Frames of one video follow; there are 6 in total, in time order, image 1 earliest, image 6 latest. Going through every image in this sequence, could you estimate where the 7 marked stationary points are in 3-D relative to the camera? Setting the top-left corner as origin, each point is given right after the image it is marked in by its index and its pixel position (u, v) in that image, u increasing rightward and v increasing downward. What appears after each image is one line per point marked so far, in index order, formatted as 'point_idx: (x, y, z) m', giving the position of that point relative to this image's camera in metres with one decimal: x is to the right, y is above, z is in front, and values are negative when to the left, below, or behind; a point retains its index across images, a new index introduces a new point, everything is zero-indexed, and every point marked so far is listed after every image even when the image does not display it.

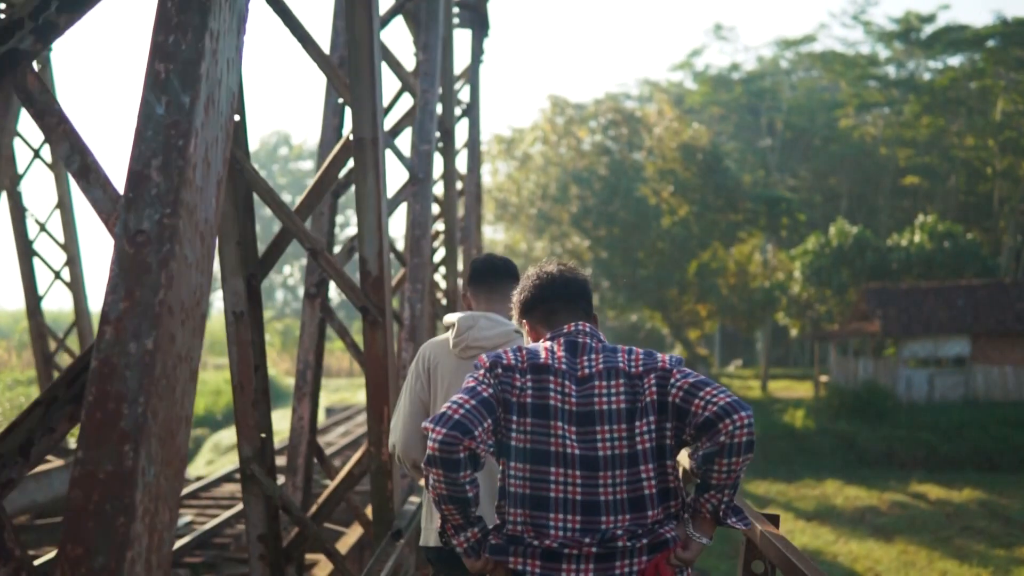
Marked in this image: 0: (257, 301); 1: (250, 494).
0: (-0.8, 0.0, +4.2) m
1: (-0.9, -0.7, +4.3) m
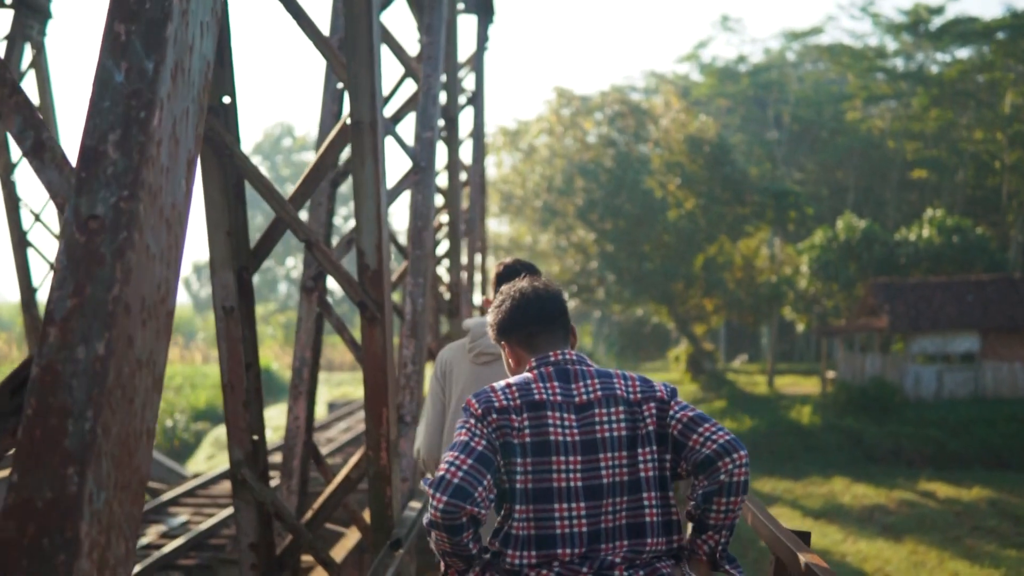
0: (-0.8, 0.0, +3.9) m
1: (-0.8, -0.7, +4.1) m
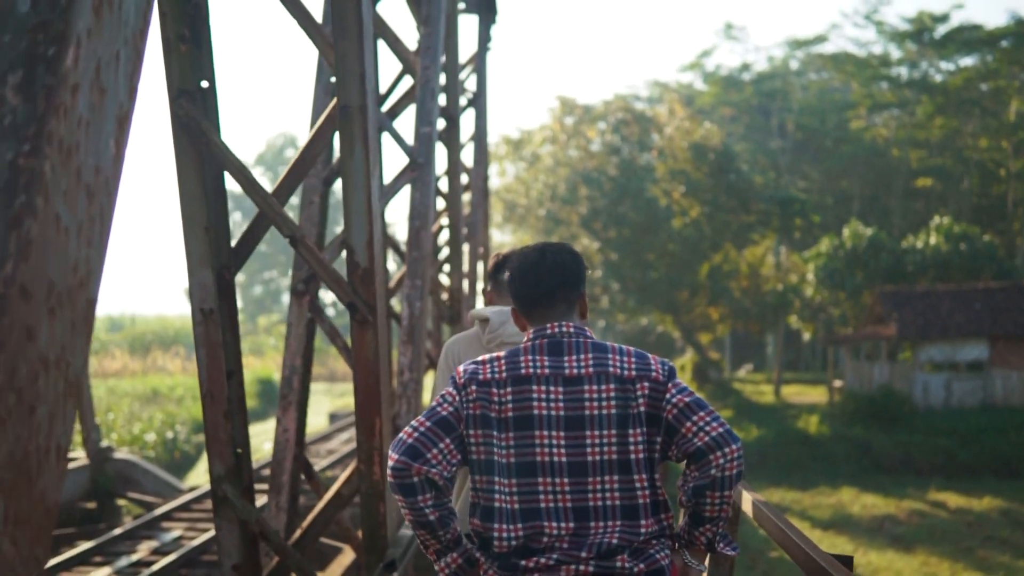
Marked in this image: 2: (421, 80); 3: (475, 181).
0: (-0.8, 0.0, +3.6) m
1: (-0.8, -0.7, +3.8) m
2: (-0.4, +0.9, +5.5) m
3: (-0.3, +0.8, +9.7) m
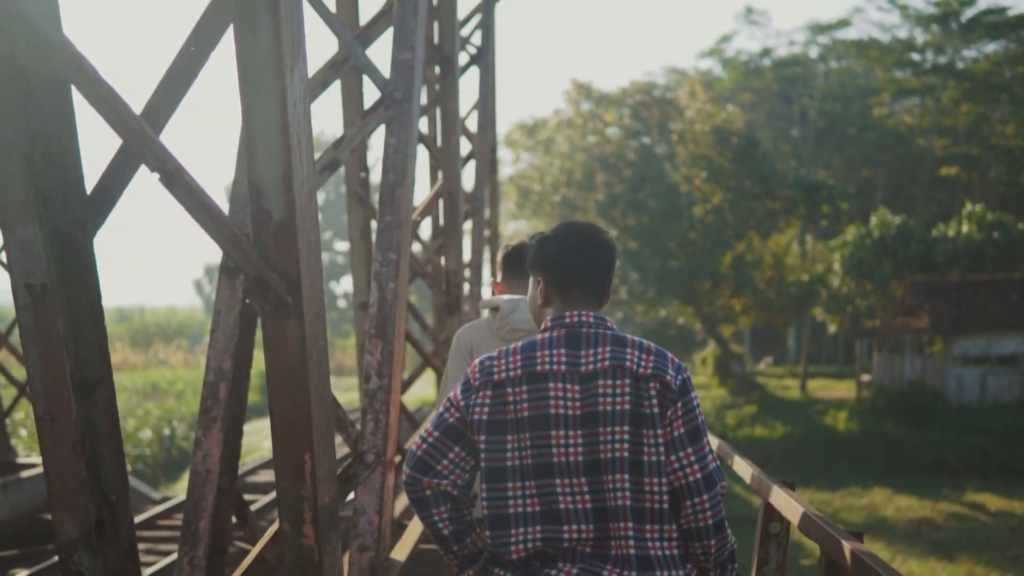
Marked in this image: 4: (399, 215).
0: (-0.8, 0.0, +2.4) m
1: (-0.8, -0.6, +2.5) m
2: (-0.4, +0.9, +4.2) m
3: (-0.2, +0.9, +8.4) m
4: (-0.3, +0.2, +3.8) m
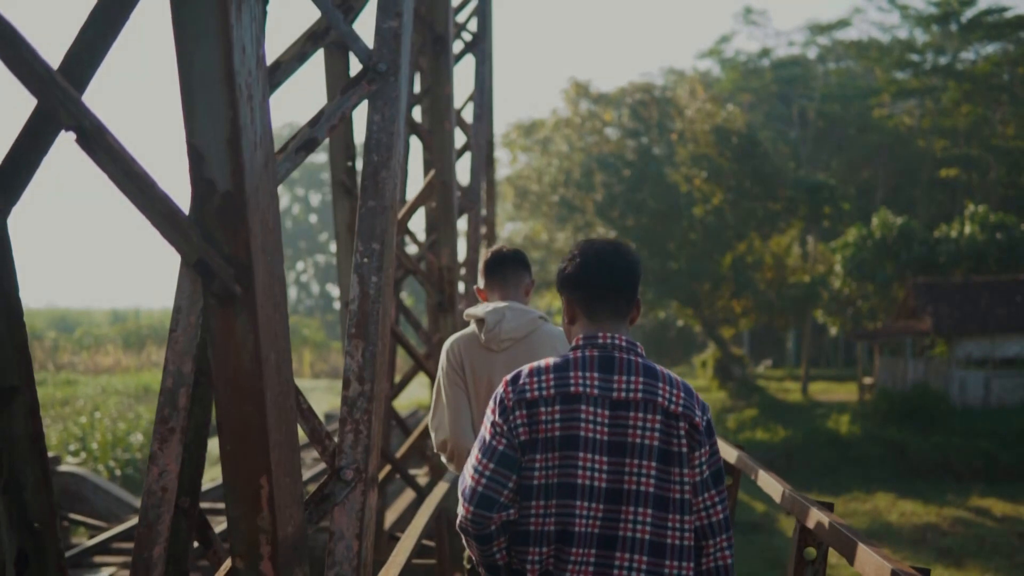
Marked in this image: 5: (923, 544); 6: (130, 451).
0: (-0.8, +0.1, +2.0) m
1: (-0.8, -0.6, +2.1) m
2: (-0.4, +0.9, +3.8) m
3: (-0.2, +0.9, +8.0) m
4: (-0.3, +0.2, +3.4) m
5: (+5.5, -3.4, +17.6) m
6: (-5.0, -2.1, +17.1) m
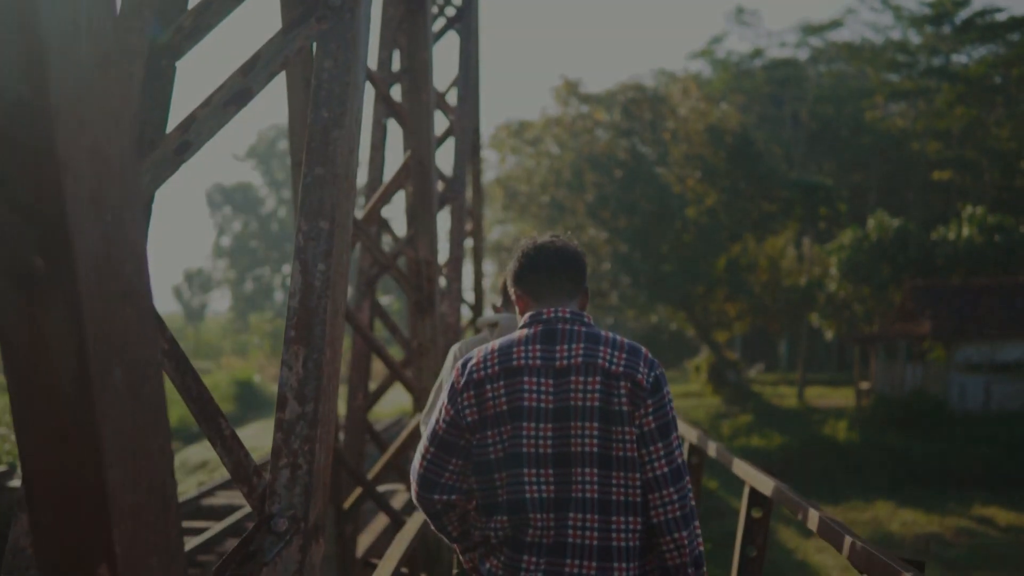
0: (-0.8, +0.1, +1.2) m
1: (-0.8, -0.6, +1.4) m
2: (-0.4, +1.0, +3.1) m
3: (-0.3, +0.9, +7.2) m
4: (-0.4, +0.2, +2.7) m
5: (+5.4, -3.4, +16.9) m
6: (-5.1, -2.2, +16.3) m
